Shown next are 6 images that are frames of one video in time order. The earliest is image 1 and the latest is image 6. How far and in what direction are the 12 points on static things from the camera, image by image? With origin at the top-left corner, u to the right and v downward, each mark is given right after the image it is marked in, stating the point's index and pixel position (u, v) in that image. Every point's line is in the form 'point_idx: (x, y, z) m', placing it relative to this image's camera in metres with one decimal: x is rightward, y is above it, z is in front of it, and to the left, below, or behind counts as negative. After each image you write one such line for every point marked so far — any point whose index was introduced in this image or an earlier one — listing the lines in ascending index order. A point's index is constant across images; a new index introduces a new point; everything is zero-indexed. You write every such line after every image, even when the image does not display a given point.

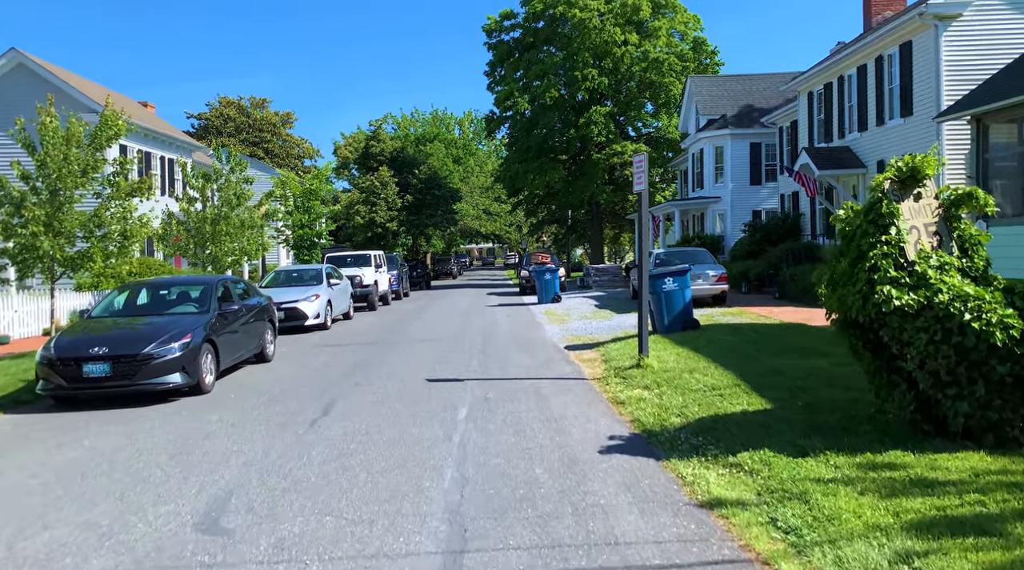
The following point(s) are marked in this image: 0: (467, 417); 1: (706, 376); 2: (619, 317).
0: (-0.4, -1.3, +8.5) m
1: (+2.0, -1.0, +9.1) m
2: (+2.3, -0.7, +18.4) m
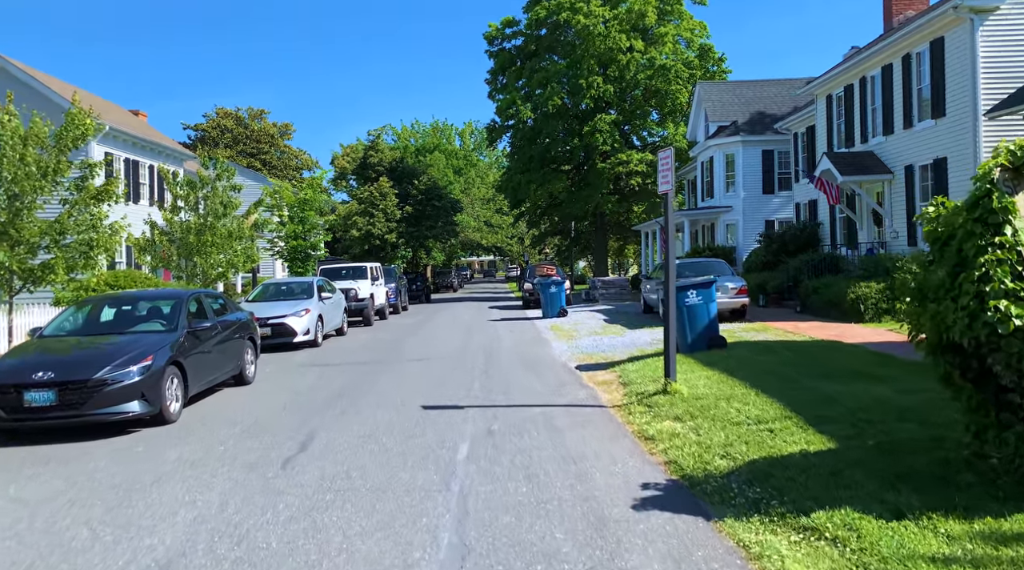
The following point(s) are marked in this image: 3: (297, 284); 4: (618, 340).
0: (-0.3, -1.4, +7.1) m
1: (+2.1, -1.1, +7.8) m
2: (+2.4, -0.9, +17.0) m
3: (-4.8, 0.0, +19.5) m
4: (+2.0, -1.0, +16.4) m
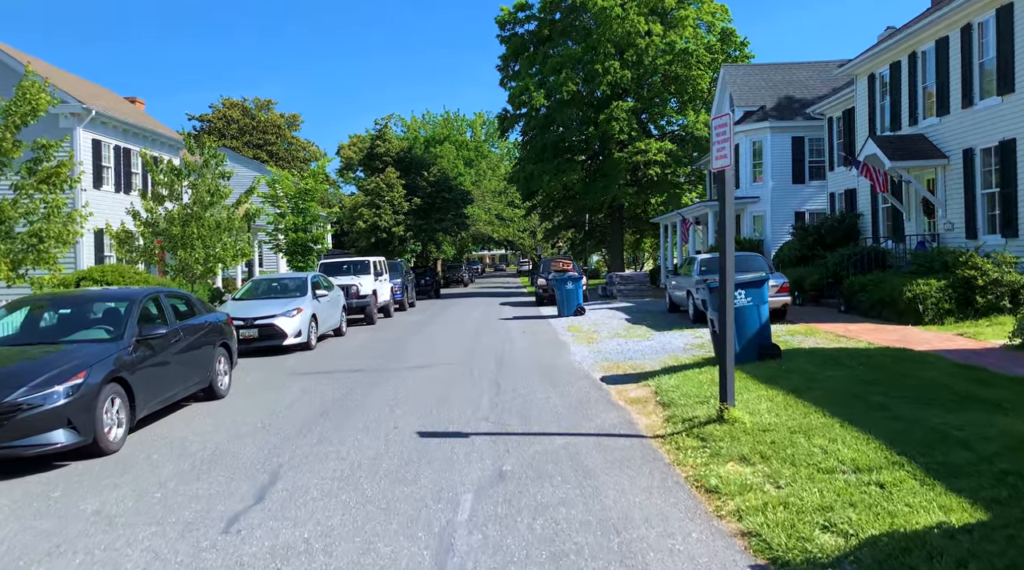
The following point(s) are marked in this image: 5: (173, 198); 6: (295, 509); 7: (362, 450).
0: (-0.2, -1.4, +5.3) m
1: (+2.2, -1.1, +5.9) m
2: (+2.6, -0.9, +15.2) m
3: (-4.5, +0.1, +17.8) m
4: (+2.2, -1.0, +14.6) m
5: (-7.3, +1.8, +18.8) m
6: (-1.4, -1.5, +5.8) m
7: (-1.3, -1.4, +7.4) m
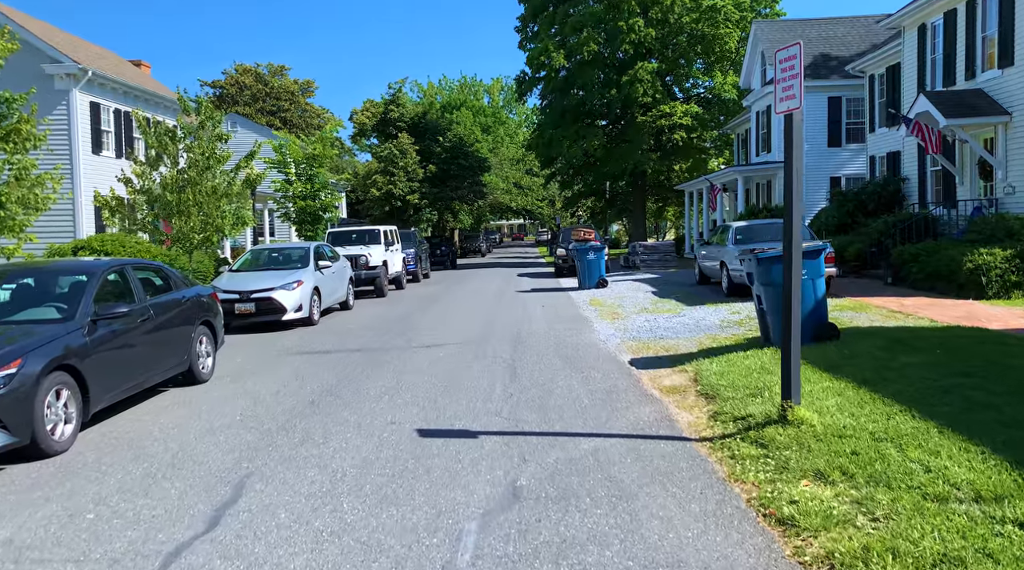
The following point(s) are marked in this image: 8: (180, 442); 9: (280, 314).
0: (-0.2, -1.3, +4.1) m
1: (+2.3, -1.0, +4.6) m
2: (+2.9, -0.4, +13.9) m
3: (-4.2, +0.7, +16.6) m
4: (+2.5, -0.5, +13.2) m
5: (-6.9, +2.4, +17.6) m
6: (-1.3, -1.3, +4.6) m
7: (-1.2, -1.2, +6.2) m
8: (-2.6, -1.2, +6.8) m
9: (-3.8, -0.5, +14.4) m
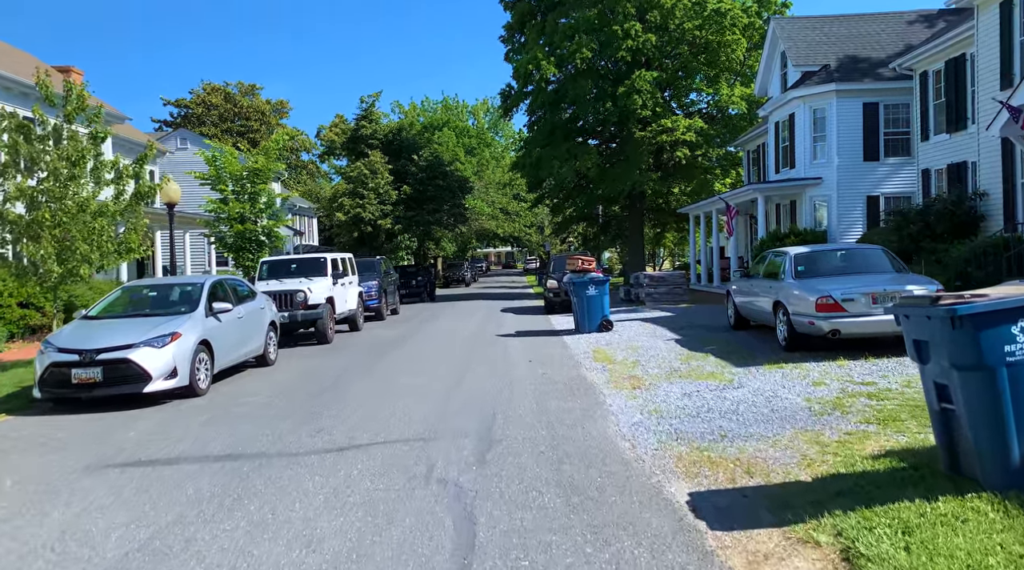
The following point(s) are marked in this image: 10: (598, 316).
0: (-0.3, -1.6, -0.5) m
1: (+2.1, -1.3, +0.1) m
2: (+2.6, -1.0, +9.3) m
3: (-4.5, 0.0, +11.9) m
4: (+2.2, -1.1, +8.7) m
5: (-7.3, +1.7, +13.0) m
6: (-1.5, -1.6, -0.1) m
7: (-1.4, -1.5, +1.6) m
8: (-2.8, -1.6, +2.1) m
9: (-4.2, -1.1, +9.8) m
10: (+1.6, -0.6, +16.6) m
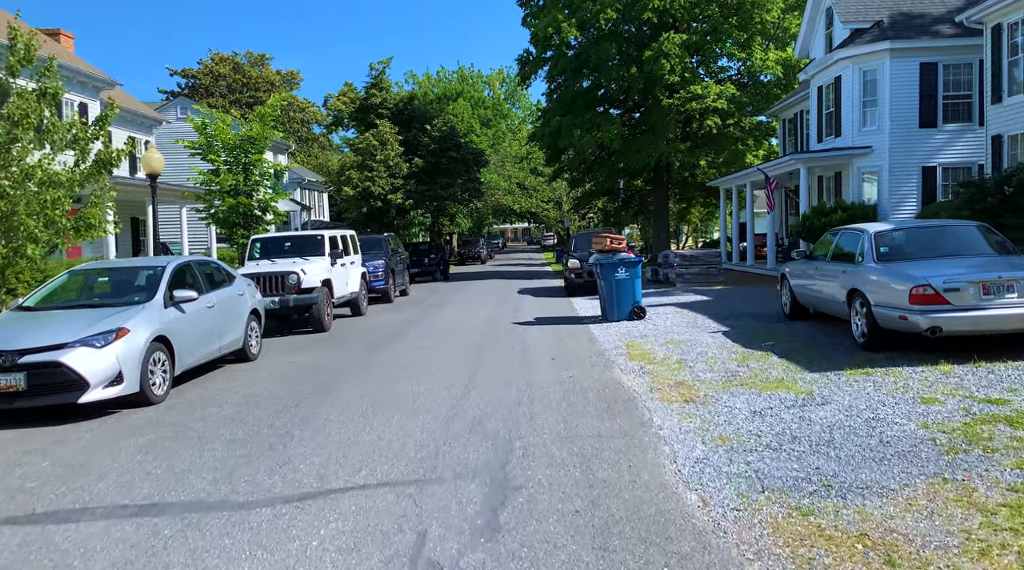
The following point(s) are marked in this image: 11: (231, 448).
0: (-0.3, -1.7, -2.5) m
1: (+2.1, -1.4, -1.9) m
2: (+2.8, -0.9, +7.3) m
3: (-4.3, +0.2, +10.1) m
4: (+2.4, -1.0, +6.7) m
5: (-7.0, +1.9, +11.1) m
6: (-1.5, -1.8, -2.0) m
7: (-1.3, -1.7, -0.3) m
8: (-2.7, -1.7, +0.3) m
9: (-4.0, -1.0, +7.9) m
10: (+1.9, -0.3, +14.6) m
11: (-2.2, -1.2, +6.8) m
